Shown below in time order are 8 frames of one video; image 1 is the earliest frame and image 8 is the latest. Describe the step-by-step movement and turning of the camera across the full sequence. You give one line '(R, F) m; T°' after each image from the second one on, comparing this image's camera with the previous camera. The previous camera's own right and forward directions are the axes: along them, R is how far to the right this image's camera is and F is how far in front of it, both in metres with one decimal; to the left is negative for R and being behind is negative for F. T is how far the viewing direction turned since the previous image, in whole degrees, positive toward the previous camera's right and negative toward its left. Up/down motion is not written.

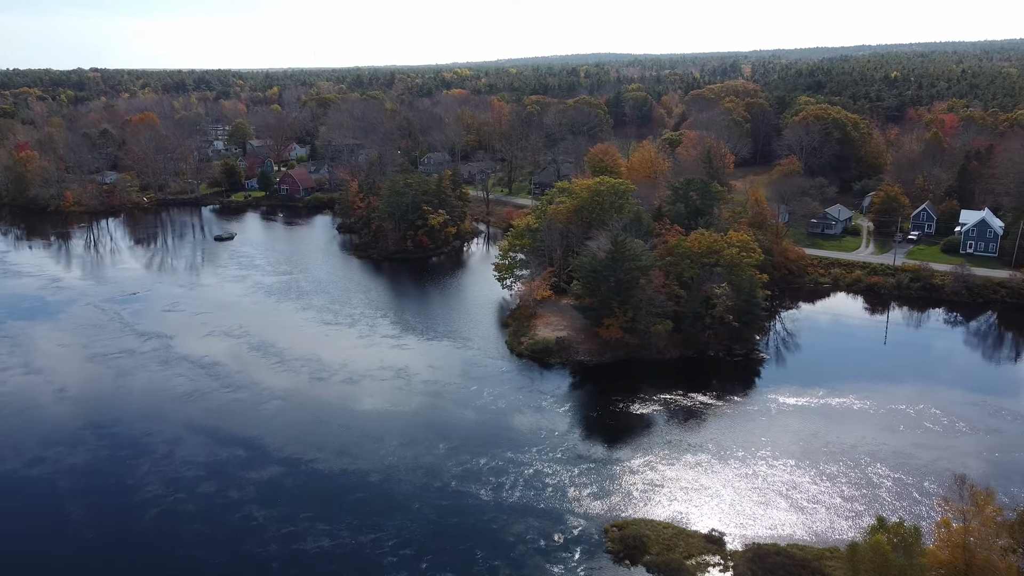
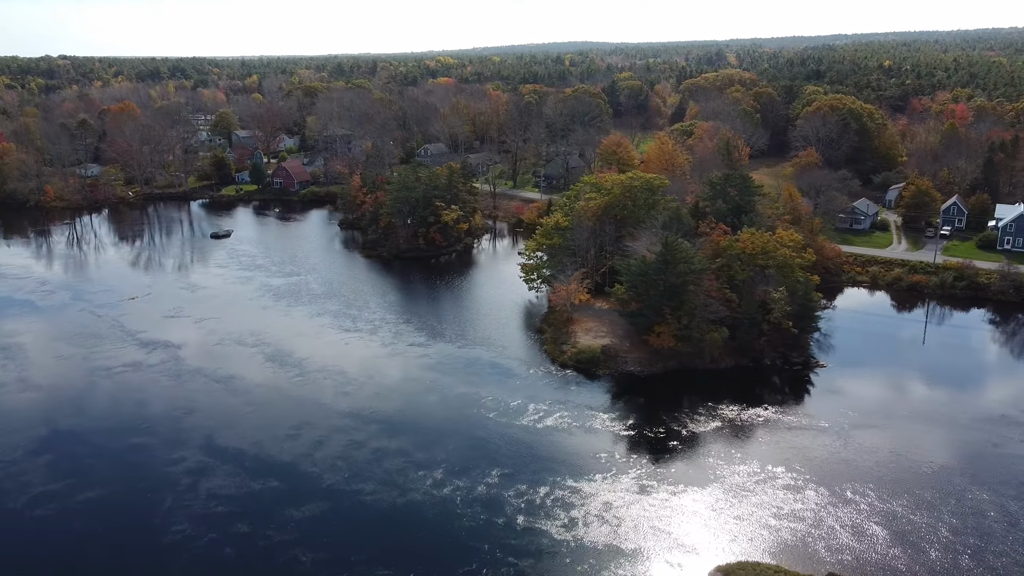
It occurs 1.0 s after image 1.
(-2.5, +2.5) m; +2°
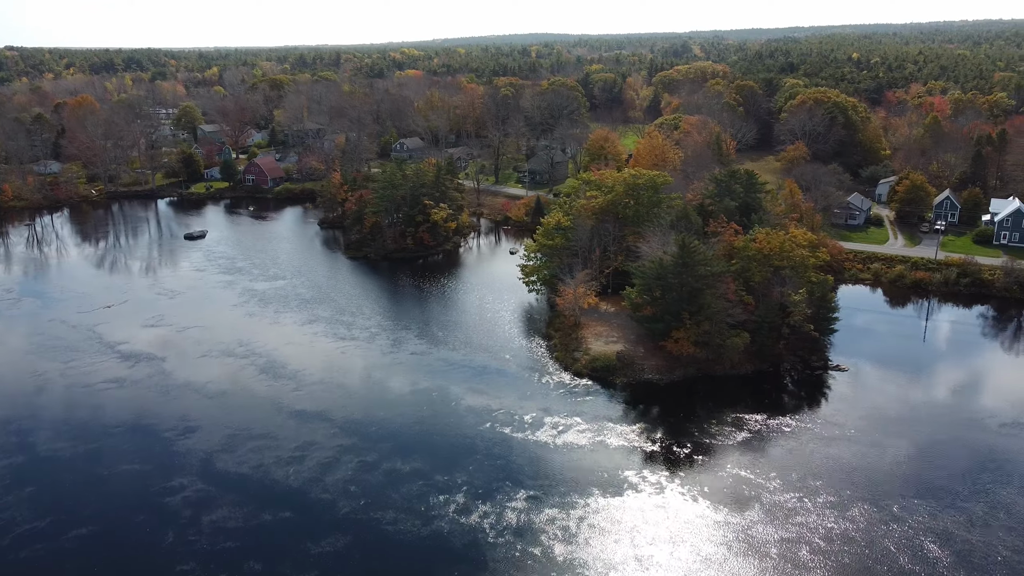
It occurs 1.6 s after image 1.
(-1.7, +1.6) m; +3°
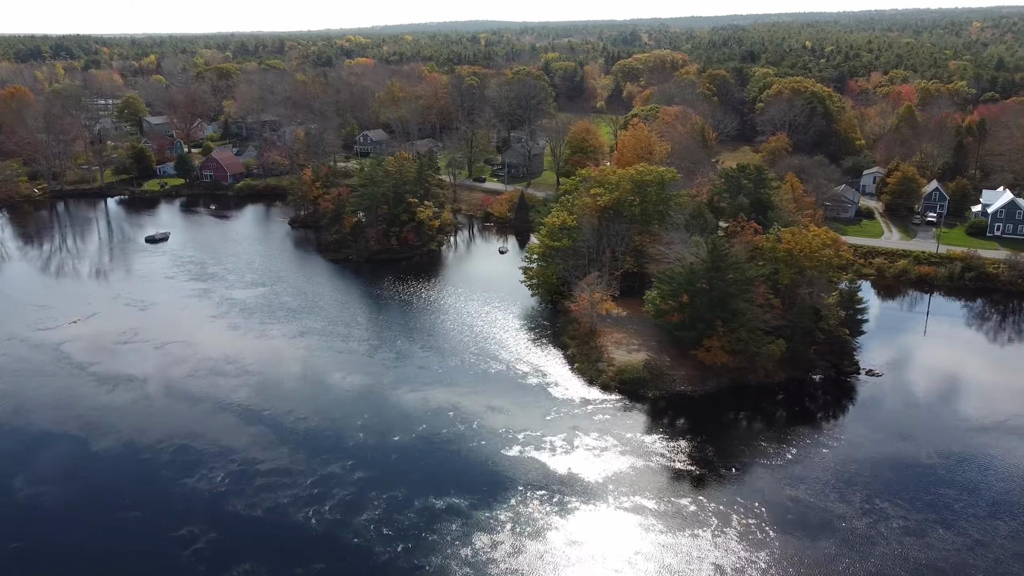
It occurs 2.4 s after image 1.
(-2.6, +2.2) m; +4°
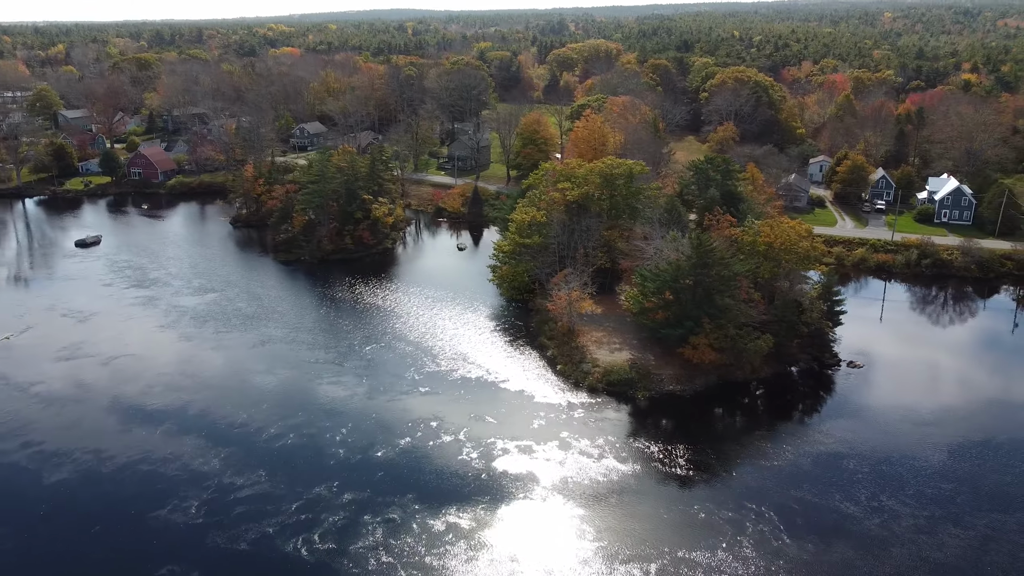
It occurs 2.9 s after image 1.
(-1.7, +1.3) m; +5°
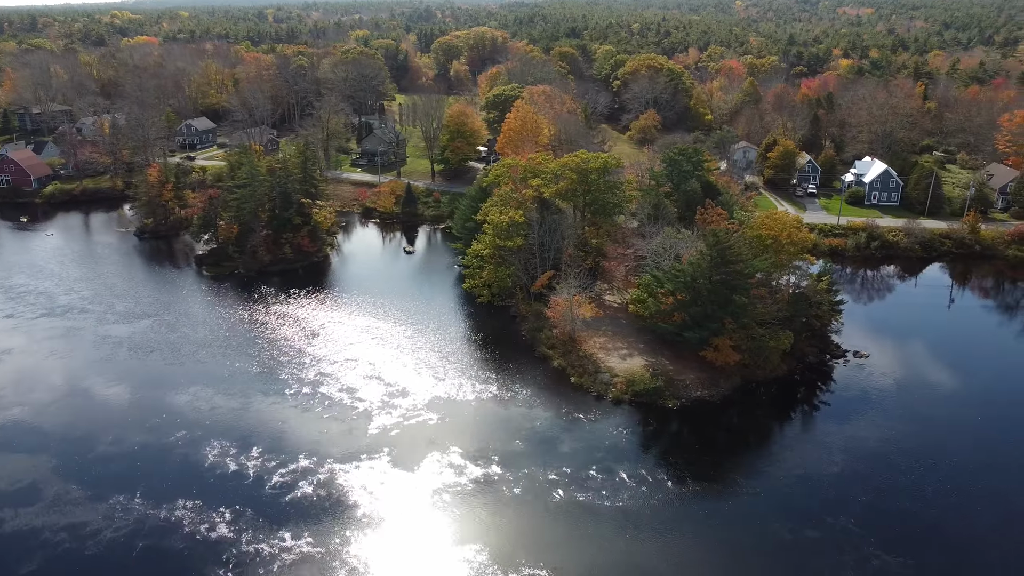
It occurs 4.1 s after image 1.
(-4.5, +2.7) m; +10°
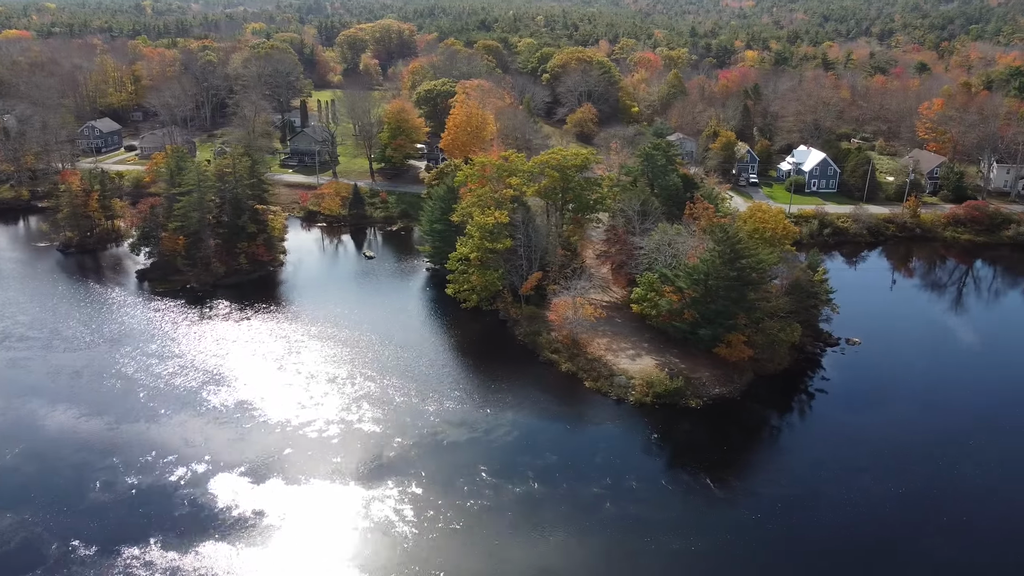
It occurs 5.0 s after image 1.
(-3.6, +1.3) m; +8°
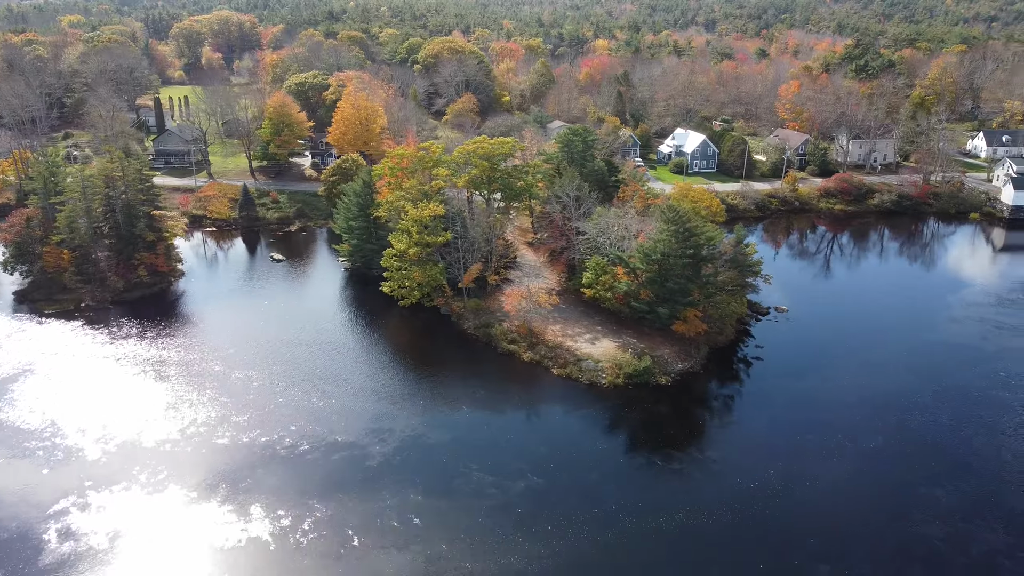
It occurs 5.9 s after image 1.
(-3.8, +0.9) m; +11°
